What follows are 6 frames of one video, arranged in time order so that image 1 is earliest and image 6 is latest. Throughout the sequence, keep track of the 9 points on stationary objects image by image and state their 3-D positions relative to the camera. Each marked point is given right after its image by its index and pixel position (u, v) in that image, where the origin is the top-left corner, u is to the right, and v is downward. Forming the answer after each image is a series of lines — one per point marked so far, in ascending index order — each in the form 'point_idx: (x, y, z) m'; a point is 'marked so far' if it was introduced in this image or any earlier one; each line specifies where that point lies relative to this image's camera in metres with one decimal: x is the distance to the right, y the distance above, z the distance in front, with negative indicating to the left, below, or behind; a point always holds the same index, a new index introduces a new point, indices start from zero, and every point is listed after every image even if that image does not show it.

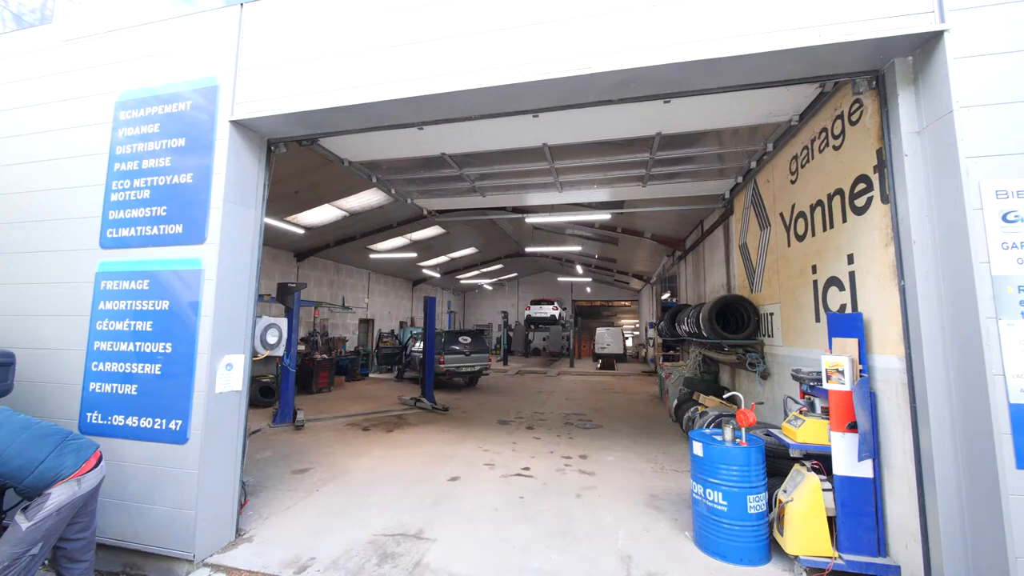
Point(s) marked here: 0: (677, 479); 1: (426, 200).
0: (+1.9, -2.2, +4.6) m
1: (-1.4, +1.4, +6.6) m
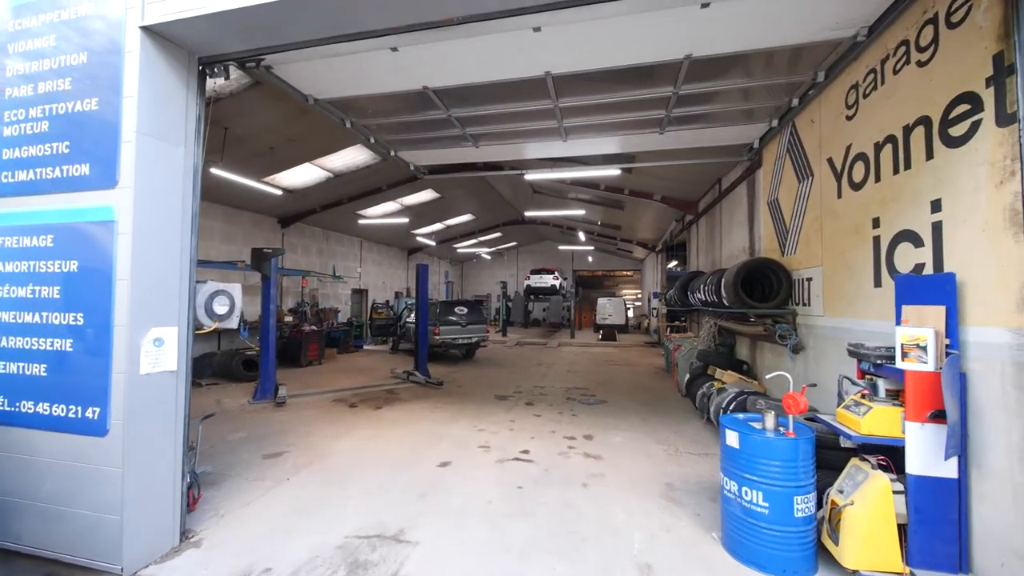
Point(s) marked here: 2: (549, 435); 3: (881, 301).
0: (+1.9, -1.8, +4.1) m
1: (-1.5, +2.0, +5.8) m
2: (+0.5, -1.8, +4.9) m
3: (+2.7, -0.1, +2.9) m
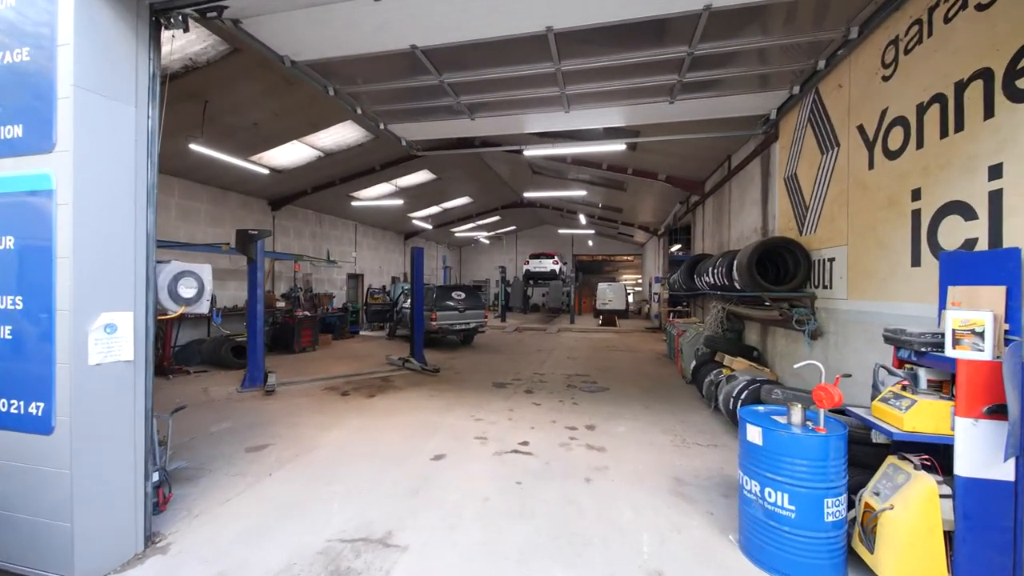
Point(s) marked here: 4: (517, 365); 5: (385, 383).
0: (+1.9, -1.6, +3.9) m
1: (-1.5, +2.2, +5.4) m
2: (+0.4, -1.6, +4.7) m
3: (+2.7, 0.0, +2.7) m
4: (+0.1, -1.6, +8.3) m
5: (-2.2, -1.6, +6.8) m
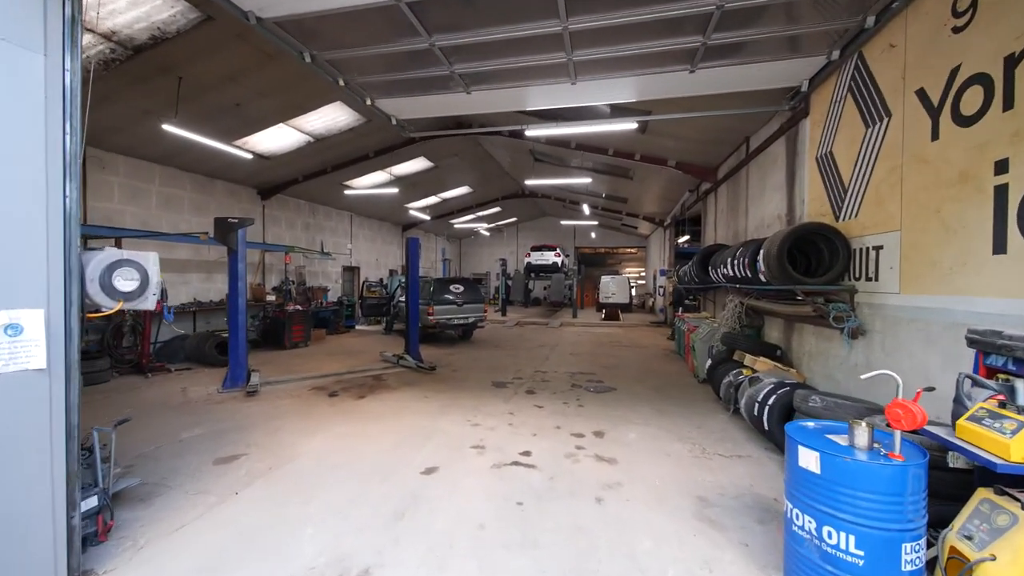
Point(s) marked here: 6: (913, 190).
0: (+1.9, -1.6, +3.4) m
1: (-1.5, +2.3, +4.9) m
2: (+0.4, -1.5, +4.3) m
3: (+2.7, +0.1, +2.2) m
4: (+0.1, -1.4, +7.8) m
5: (-2.2, -1.5, +6.4) m
6: (+2.9, +0.7, +2.9) m
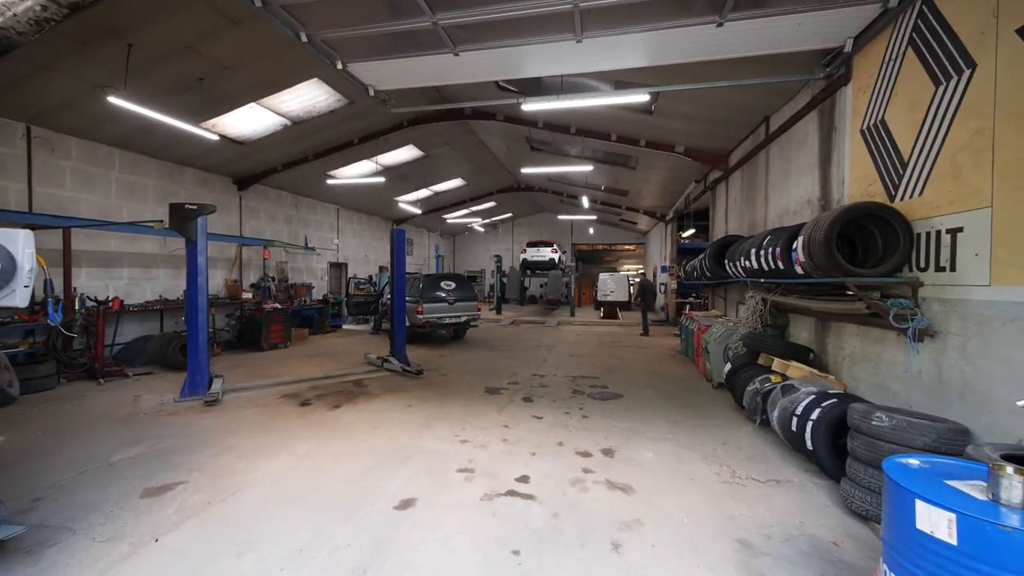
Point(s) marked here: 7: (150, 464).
0: (+1.8, -1.5, +2.8) m
1: (-1.5, +2.3, +4.3) m
2: (+0.4, -1.5, +3.7) m
3: (+2.7, +0.1, +1.6) m
4: (0.0, -1.4, +7.2) m
5: (-2.2, -1.4, +5.8) m
6: (+2.8, +0.8, +2.3) m
7: (-3.1, -1.5, +3.4) m
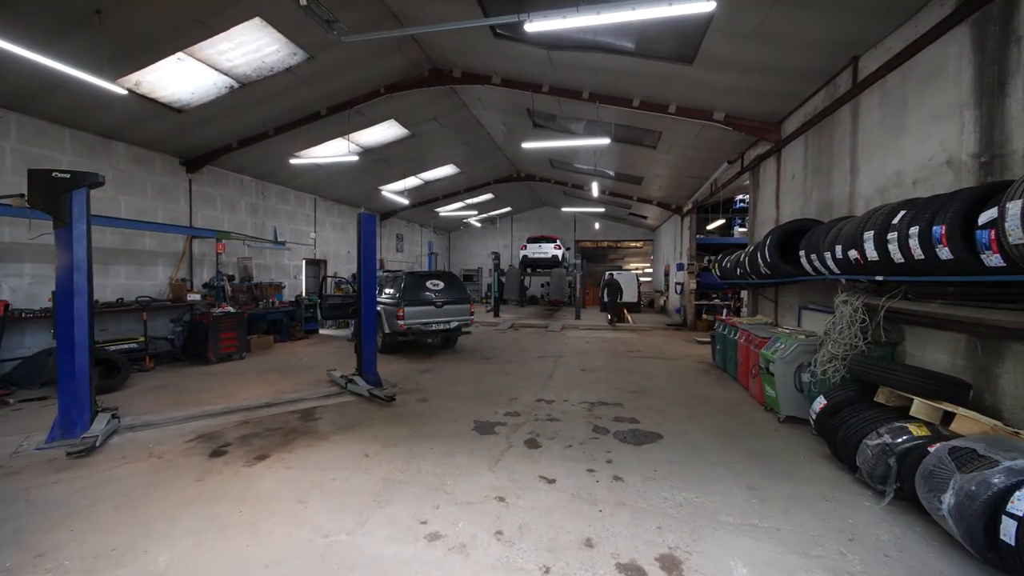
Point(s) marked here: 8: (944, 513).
0: (+1.8, -1.5, +1.4) m
1: (-1.5, +2.3, +2.8) m
2: (+0.4, -1.5, +2.2) m
3: (+2.7, +0.1, +0.1) m
4: (0.0, -1.4, +5.7) m
5: (-2.2, -1.5, +4.3) m
6: (+2.8, +0.7, +0.8) m
7: (-3.1, -1.5, +2.0) m
8: (+2.4, -1.3, +2.2) m
